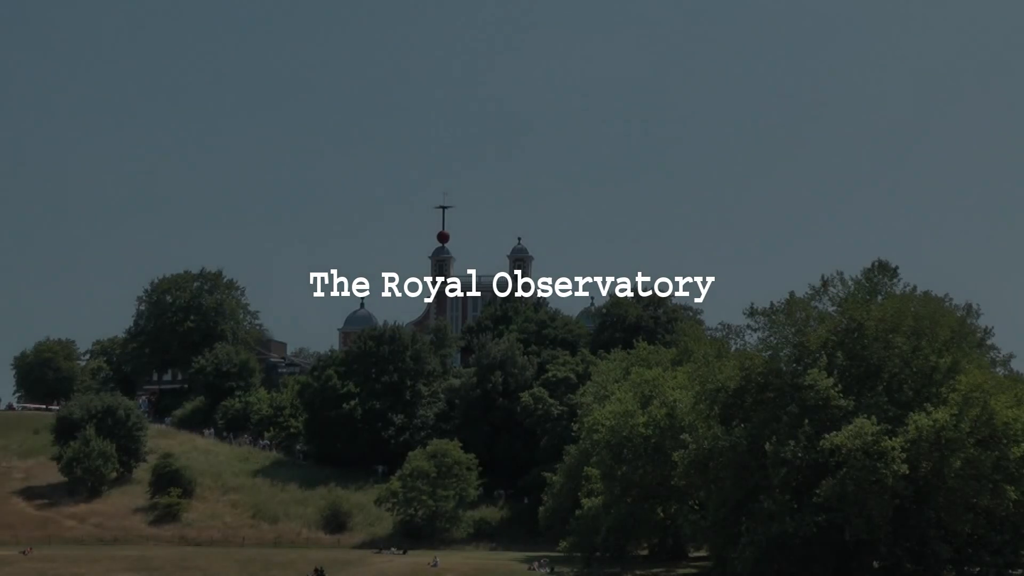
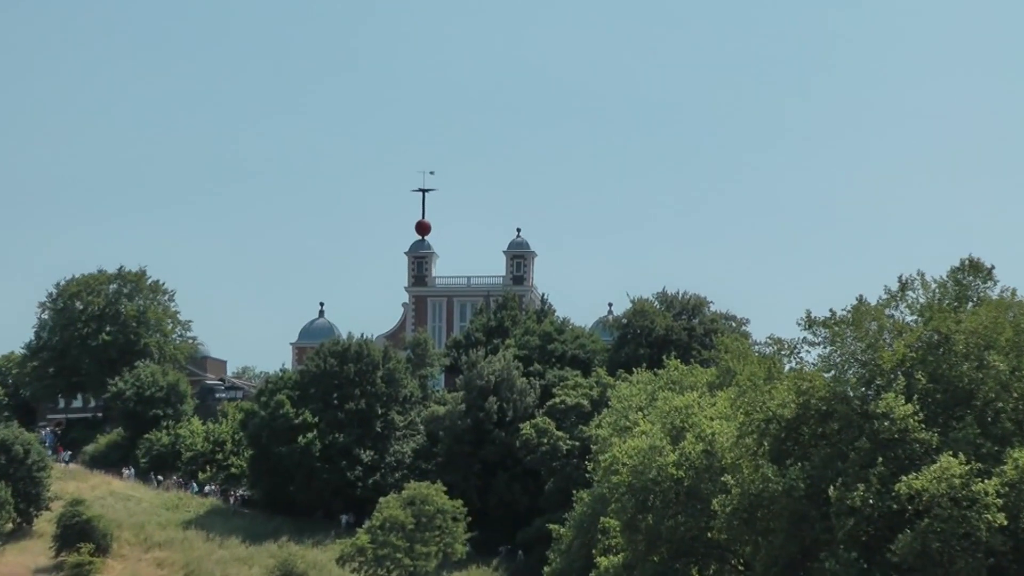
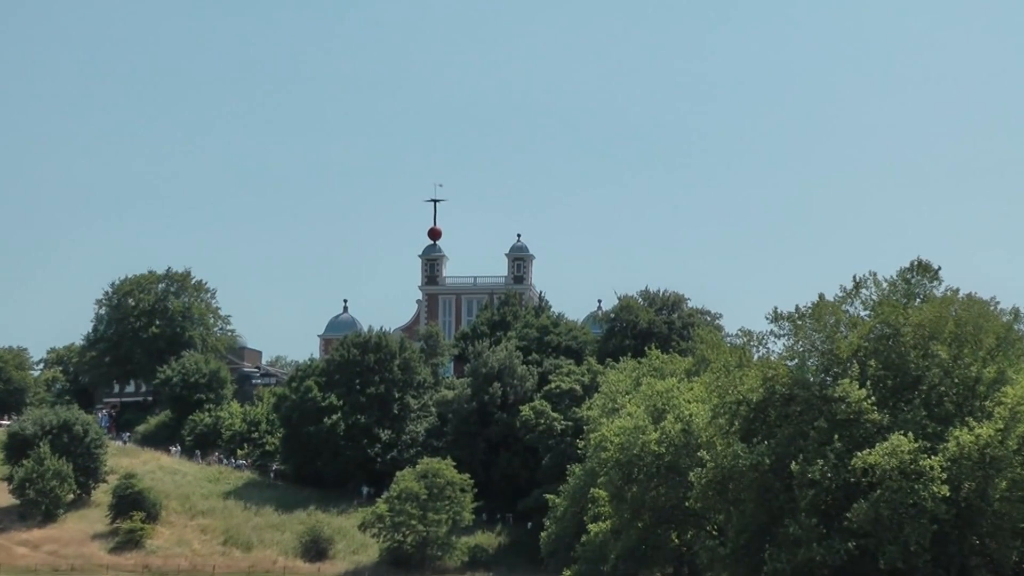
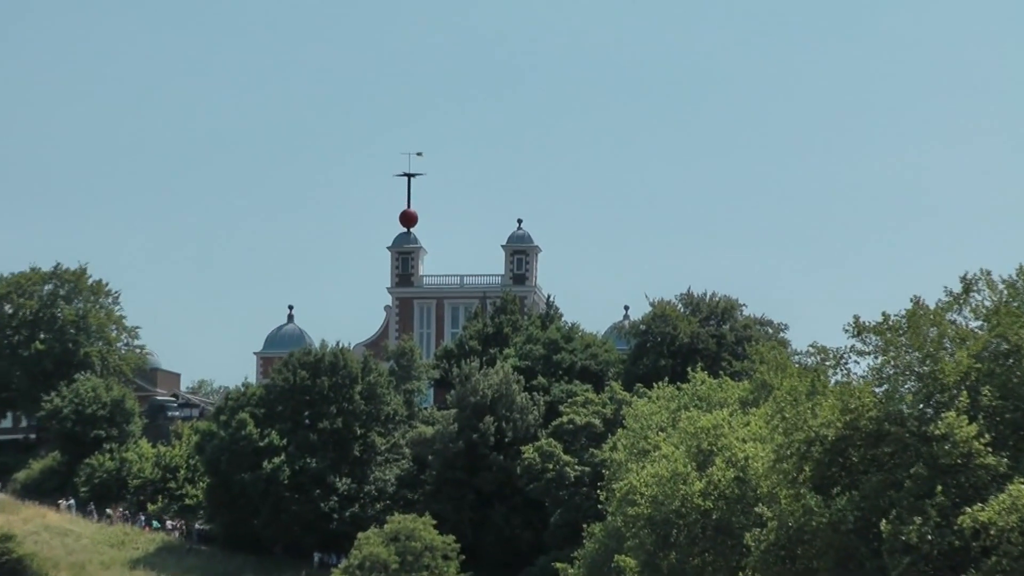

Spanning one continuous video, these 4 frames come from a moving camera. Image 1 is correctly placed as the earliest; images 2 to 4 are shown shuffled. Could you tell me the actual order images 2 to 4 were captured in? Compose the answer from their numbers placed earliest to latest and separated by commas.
3, 2, 4
